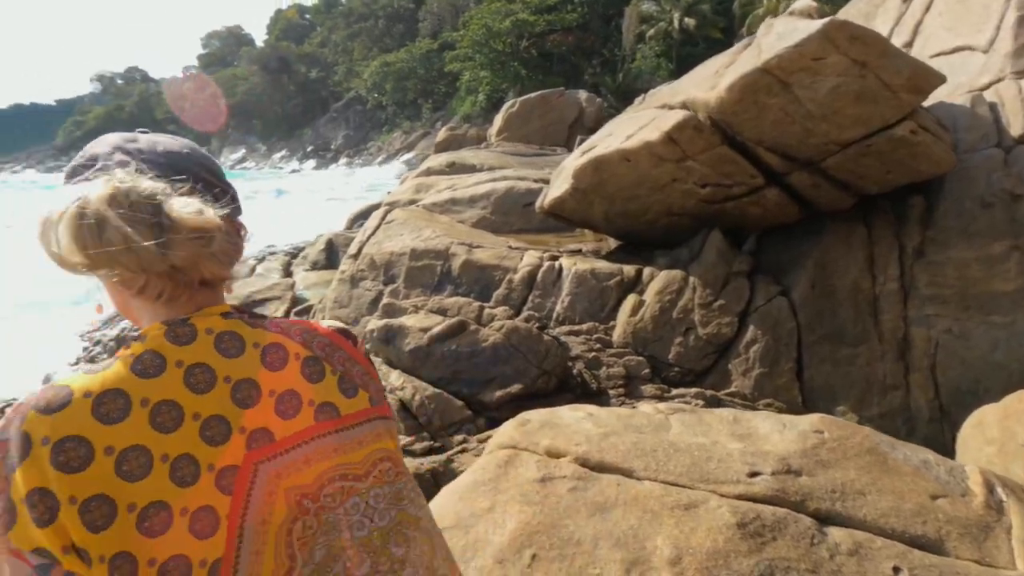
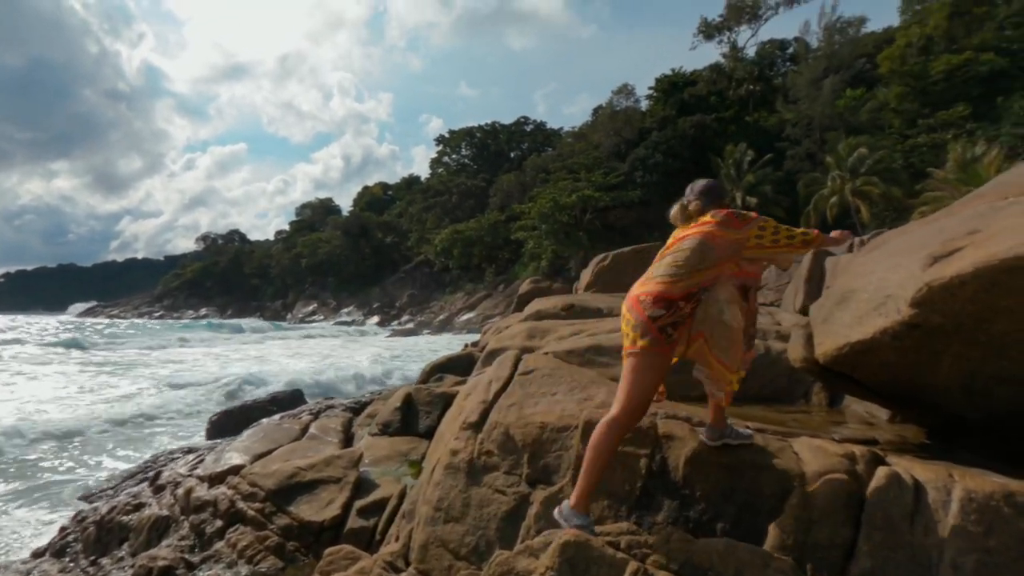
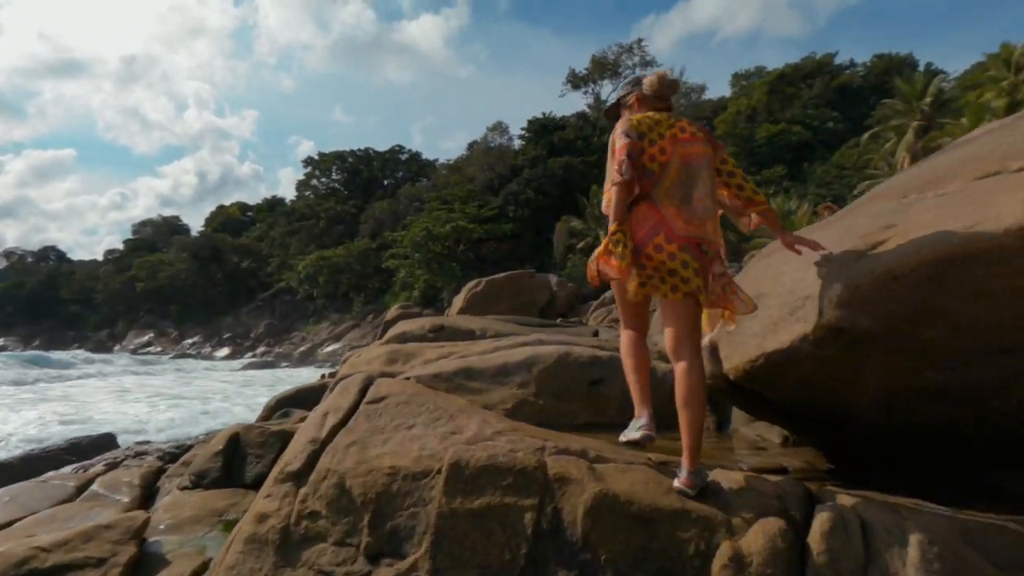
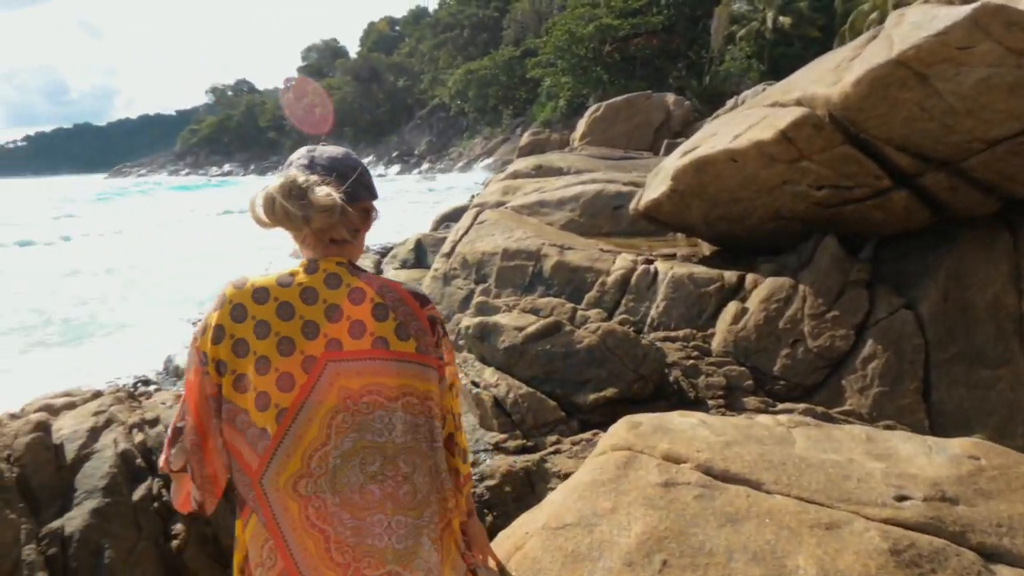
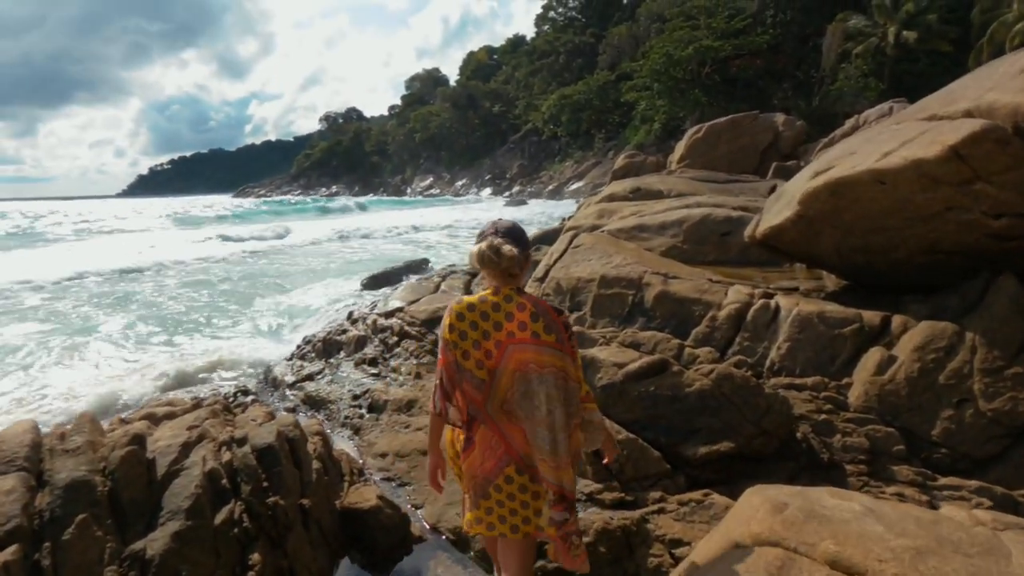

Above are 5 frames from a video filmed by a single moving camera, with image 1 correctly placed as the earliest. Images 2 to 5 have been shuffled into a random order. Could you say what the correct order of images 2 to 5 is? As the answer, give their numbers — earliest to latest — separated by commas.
4, 5, 2, 3
